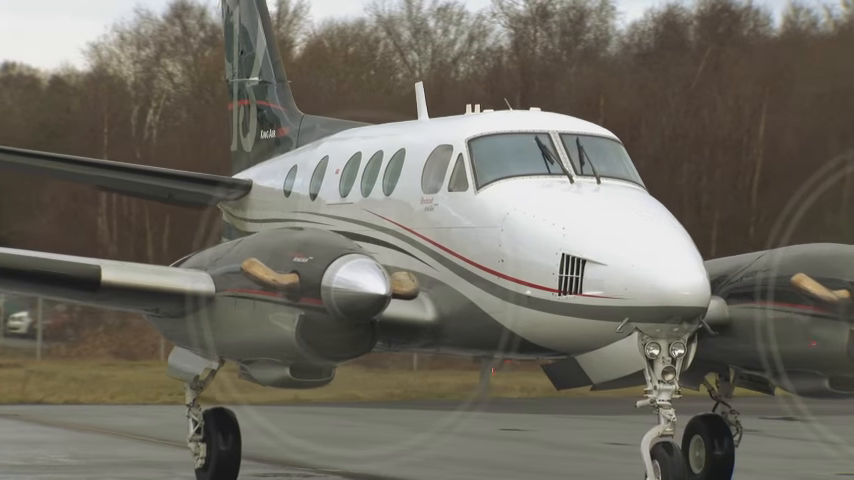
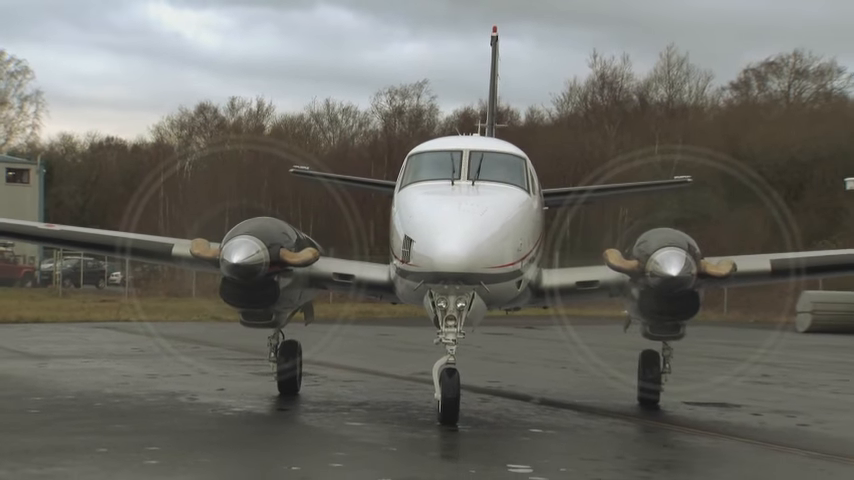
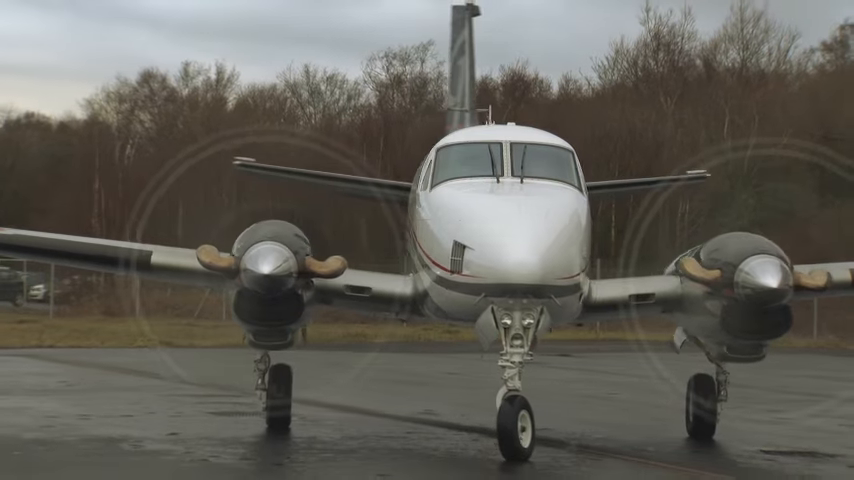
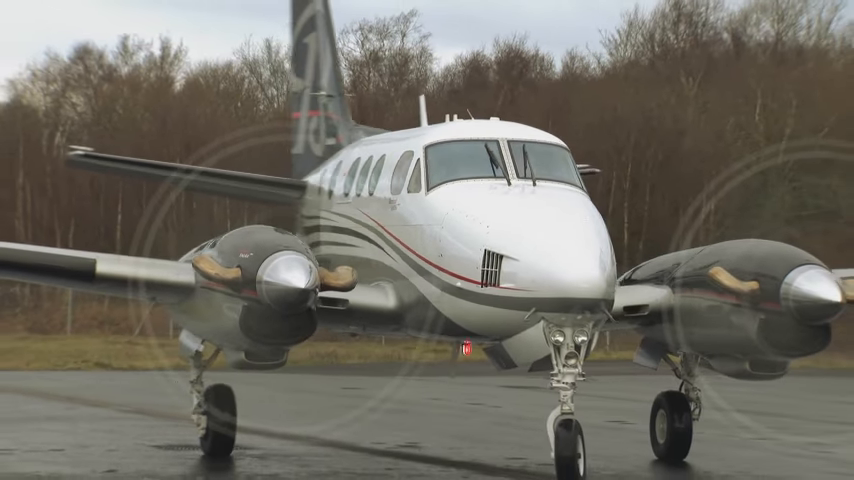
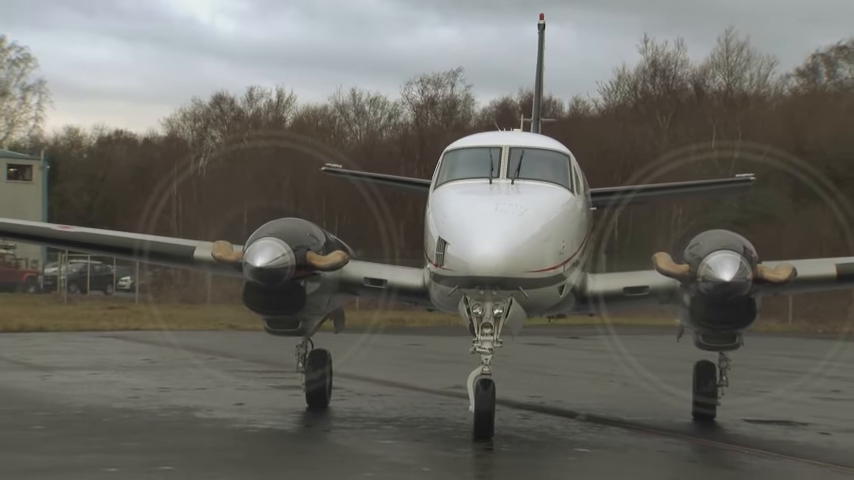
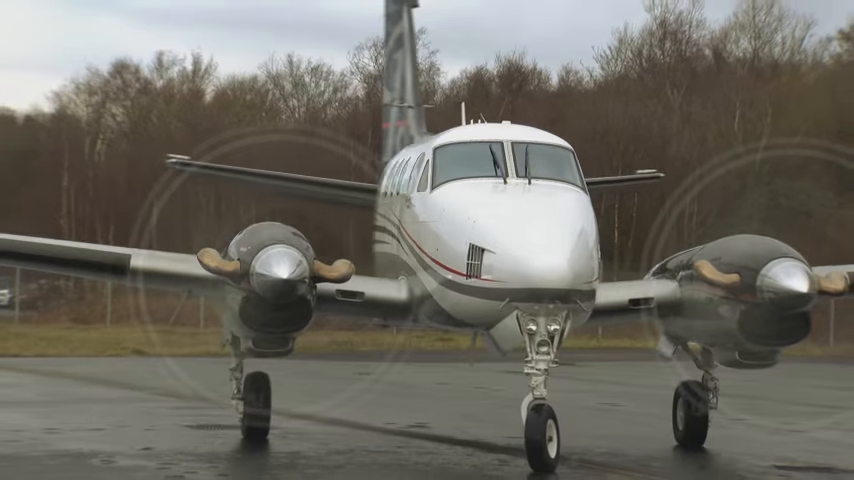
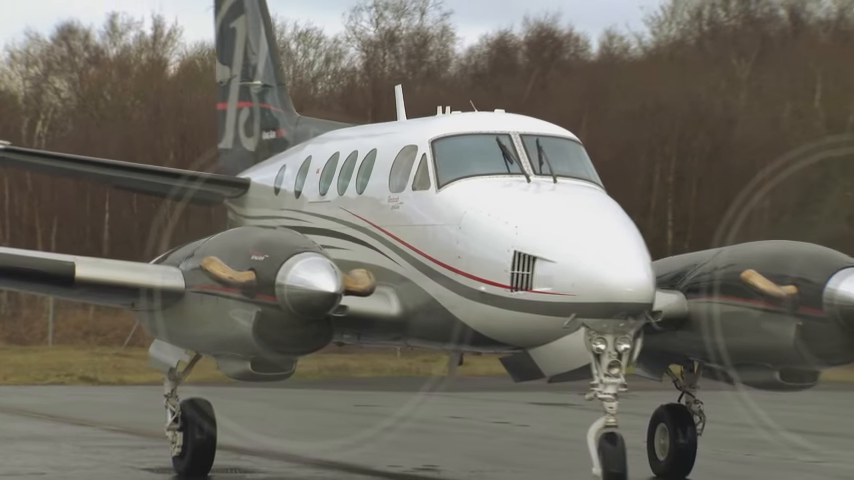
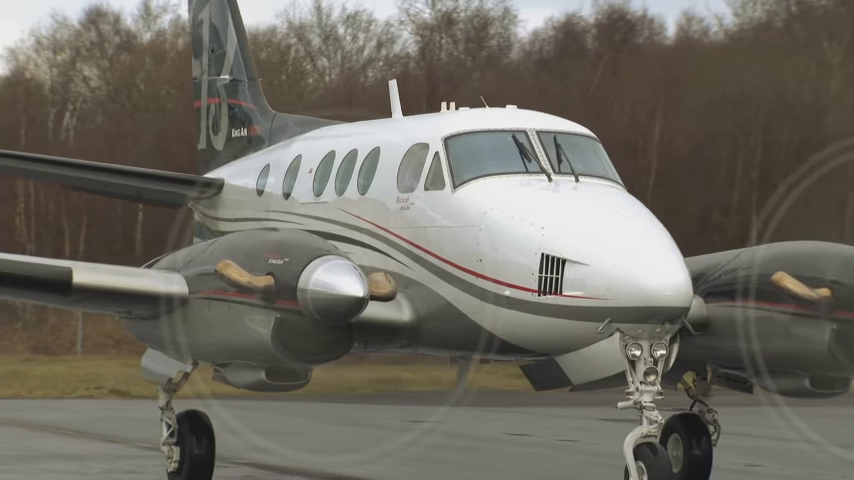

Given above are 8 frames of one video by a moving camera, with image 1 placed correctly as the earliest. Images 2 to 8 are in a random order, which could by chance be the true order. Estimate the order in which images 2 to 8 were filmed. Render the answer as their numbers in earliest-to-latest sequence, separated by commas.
8, 7, 4, 6, 3, 5, 2
